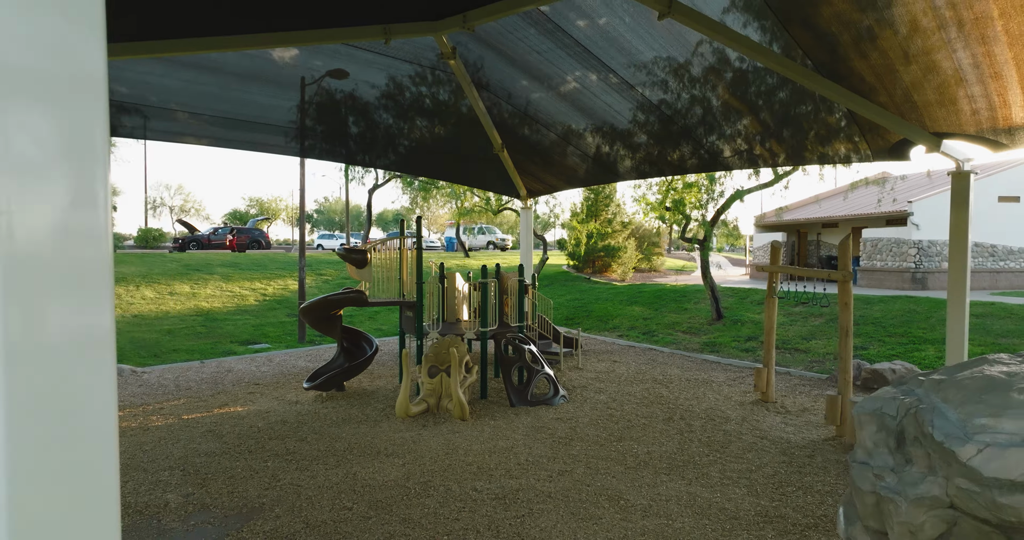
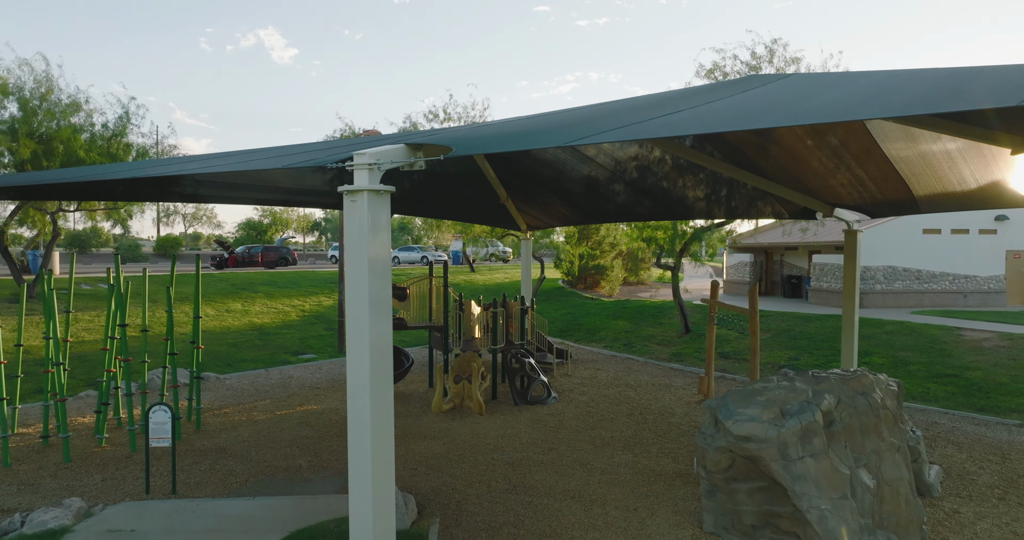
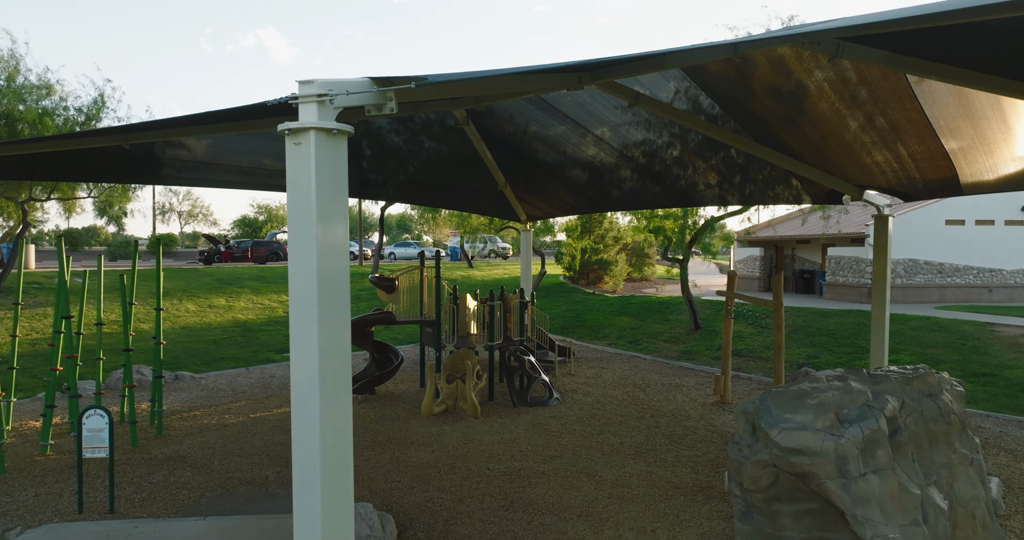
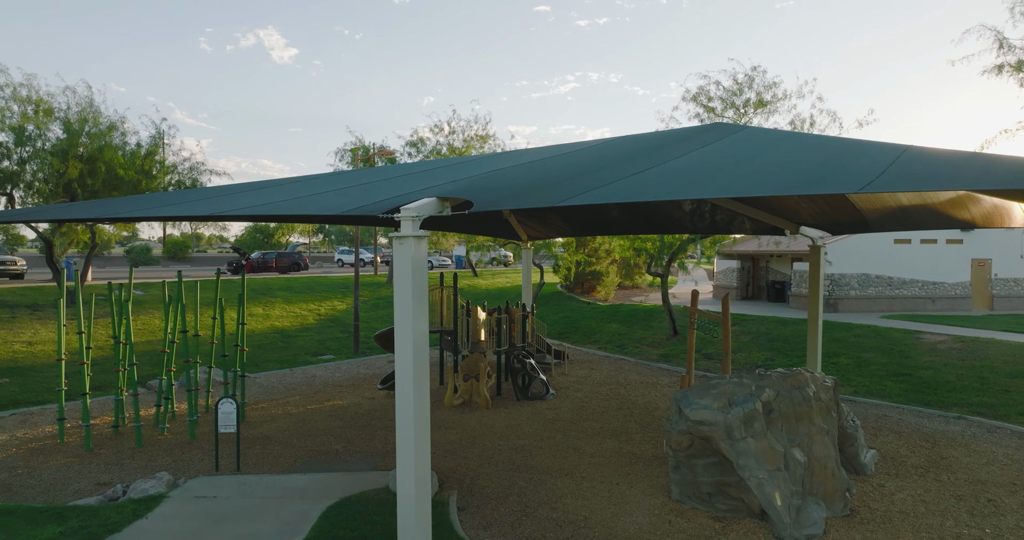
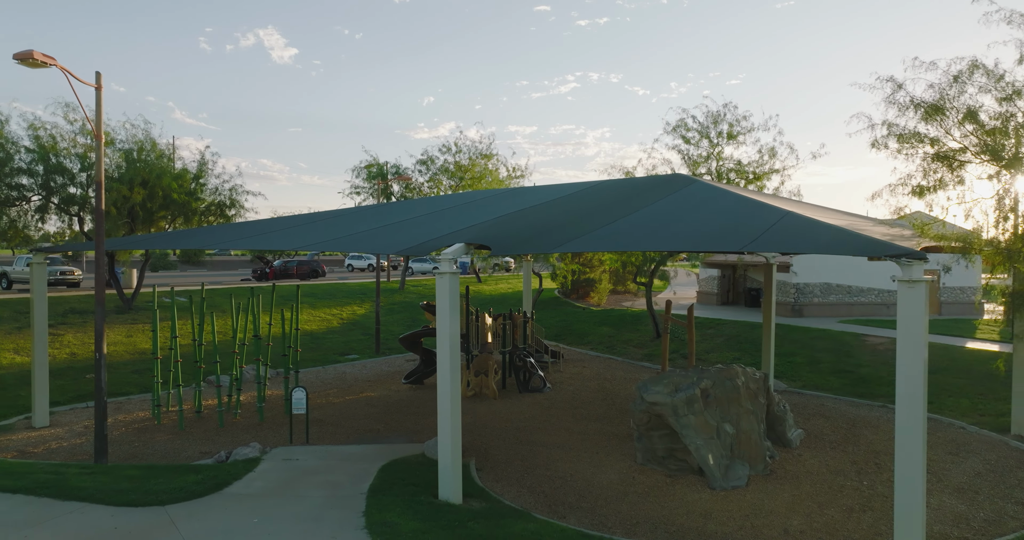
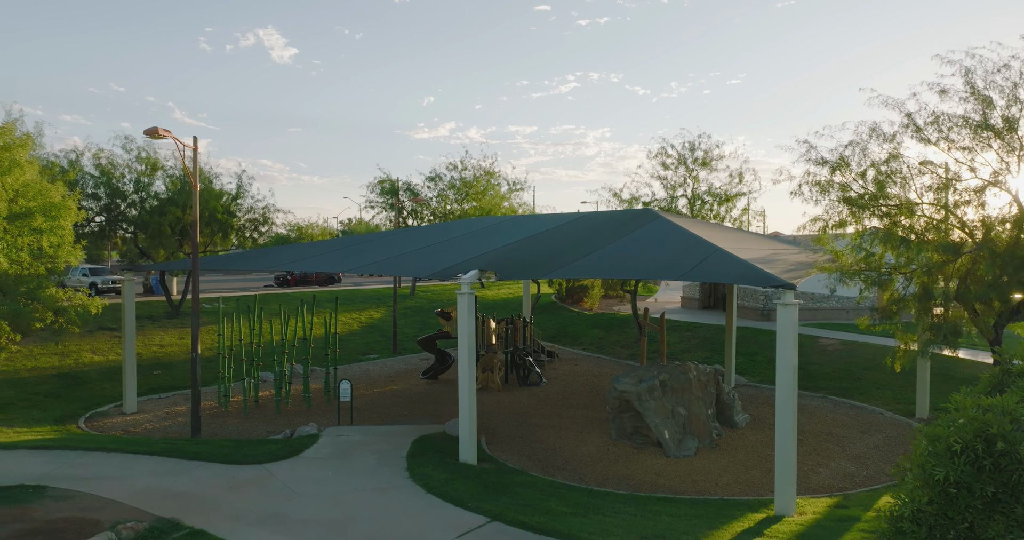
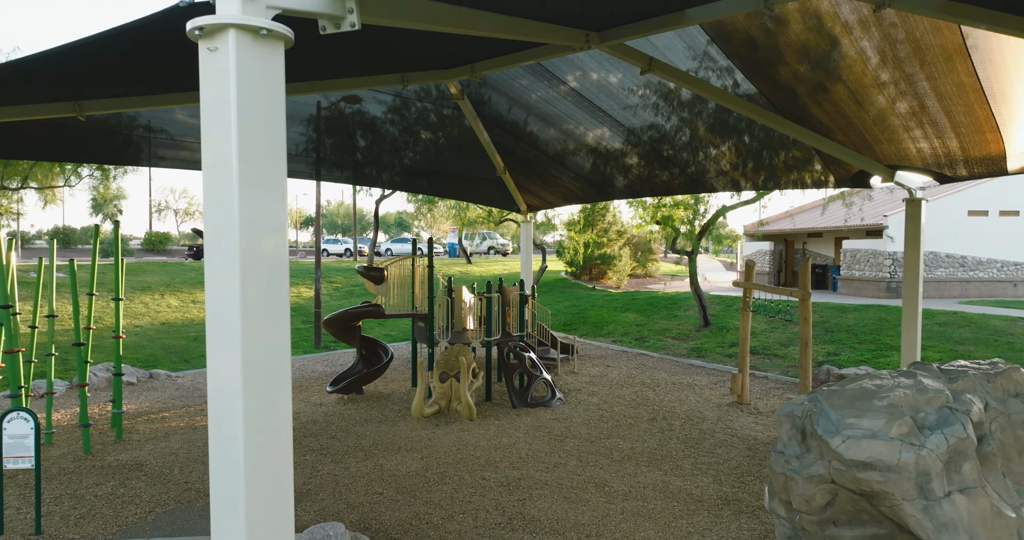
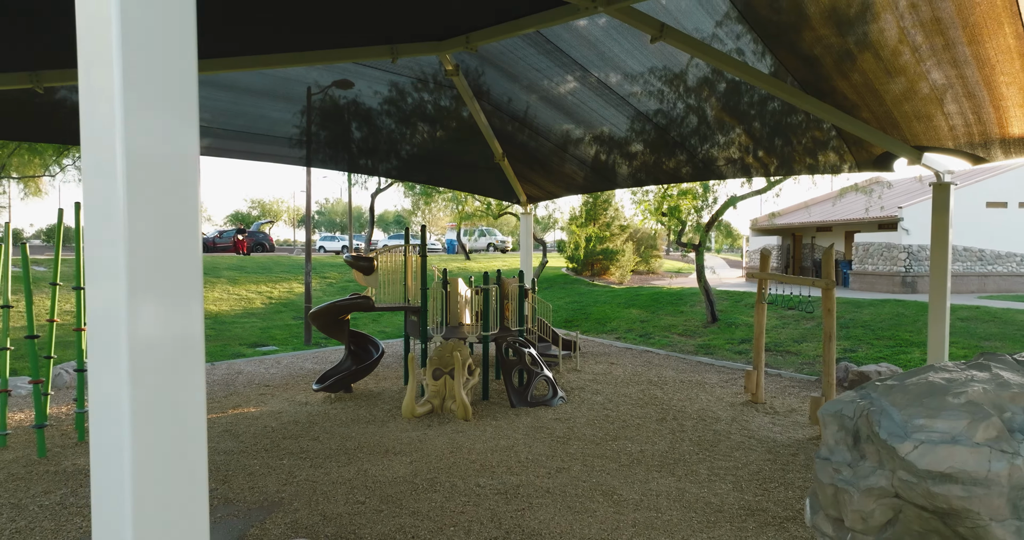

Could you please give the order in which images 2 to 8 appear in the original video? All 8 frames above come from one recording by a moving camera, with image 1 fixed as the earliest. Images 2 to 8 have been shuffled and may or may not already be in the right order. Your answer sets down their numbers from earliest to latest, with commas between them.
8, 7, 3, 2, 4, 5, 6
